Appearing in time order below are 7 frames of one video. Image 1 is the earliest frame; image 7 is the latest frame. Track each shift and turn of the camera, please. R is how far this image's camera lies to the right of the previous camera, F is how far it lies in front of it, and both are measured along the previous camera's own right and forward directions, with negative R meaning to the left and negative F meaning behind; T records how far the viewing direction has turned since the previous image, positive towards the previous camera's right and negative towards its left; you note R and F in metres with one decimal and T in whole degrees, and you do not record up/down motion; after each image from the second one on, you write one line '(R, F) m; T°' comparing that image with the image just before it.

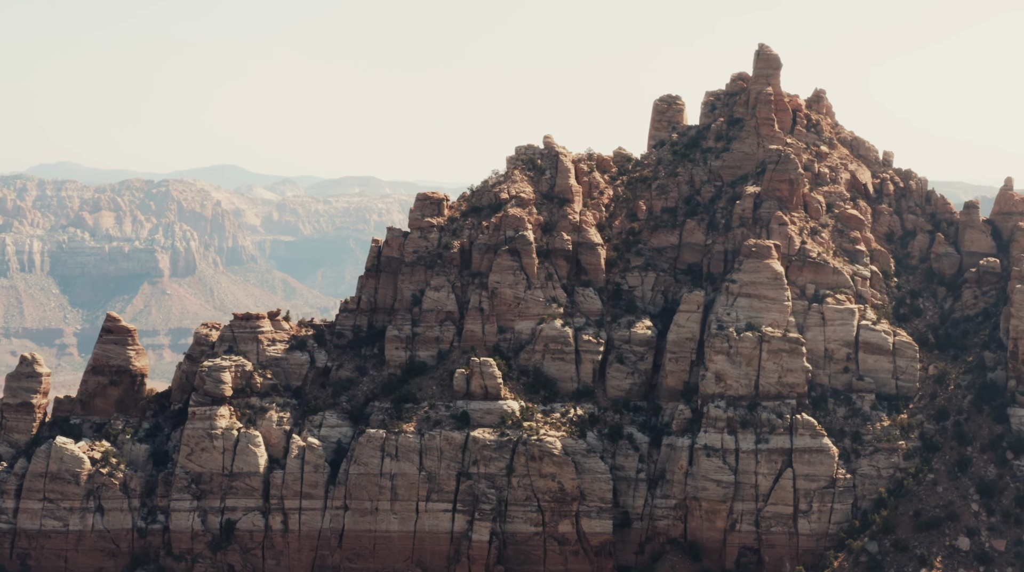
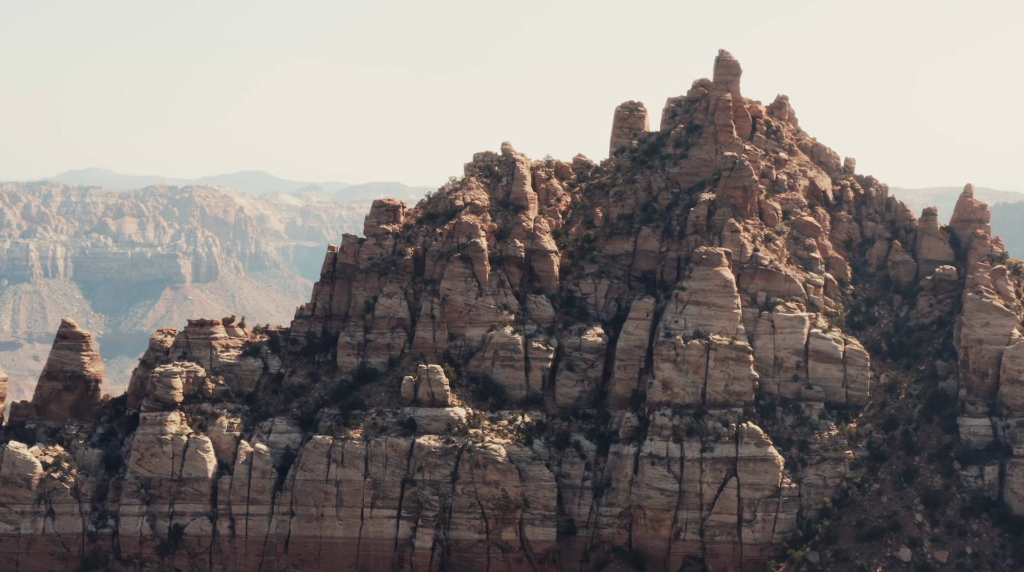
(+5.1, 0.0) m; -2°
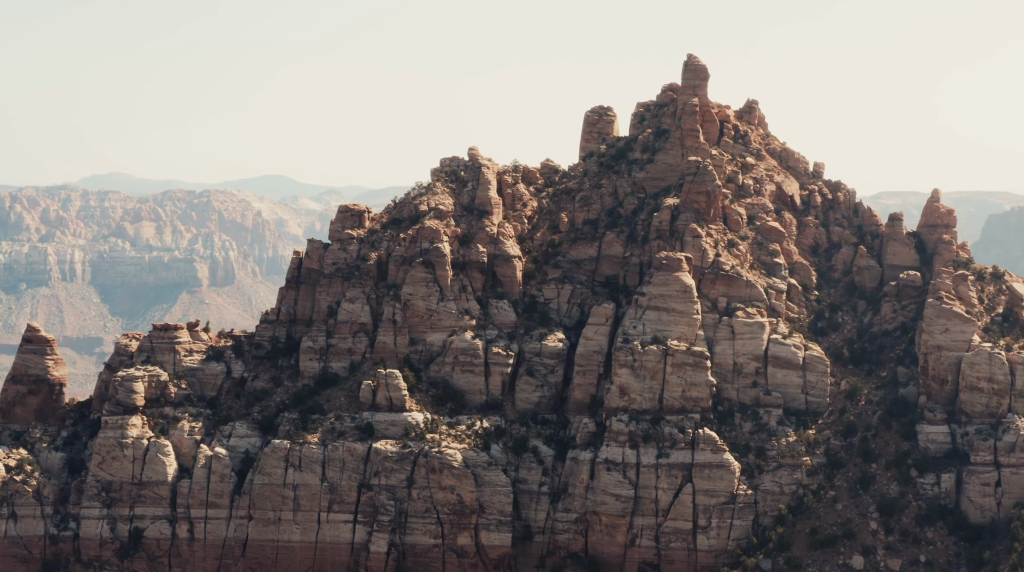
(+4.0, 0.0) m; -1°
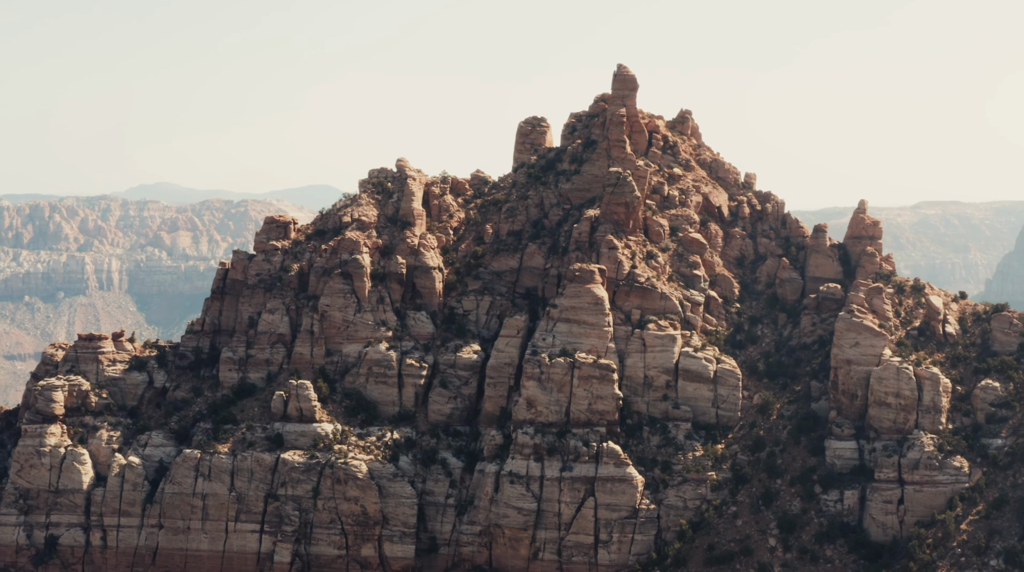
(+8.6, +0.4) m; -3°
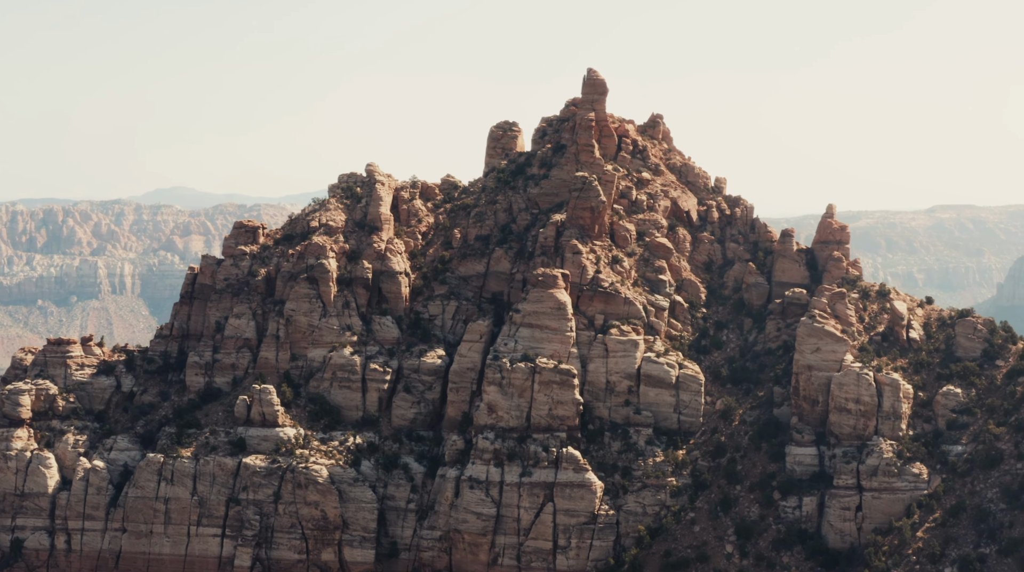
(+3.4, +0.2) m; -1°
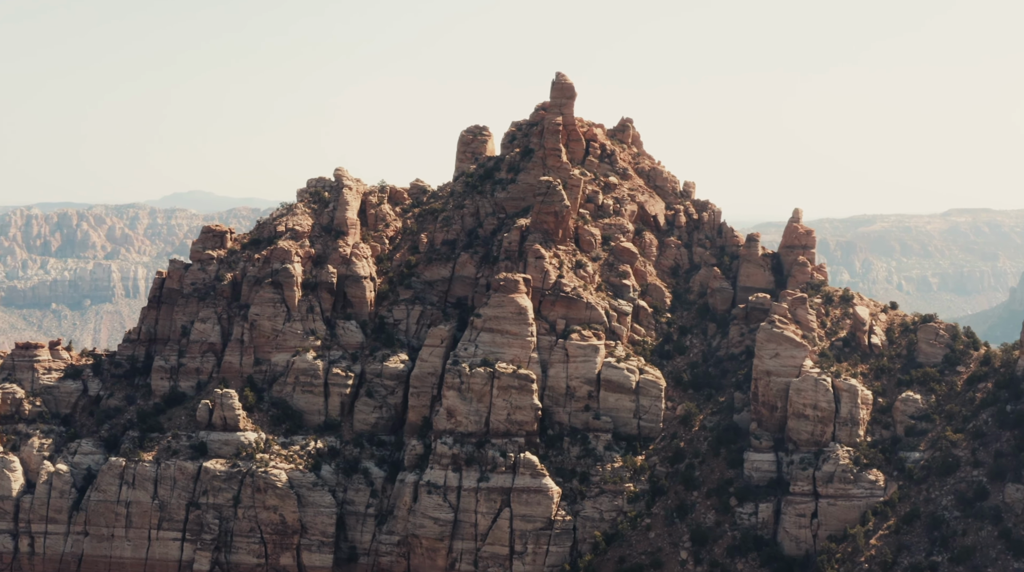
(+3.6, +0.2) m; -1°
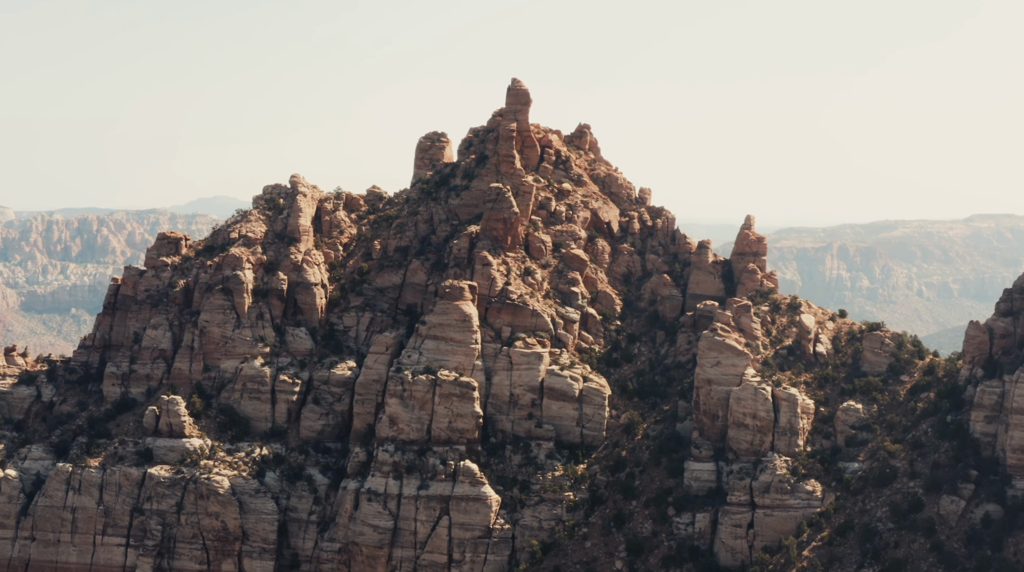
(+5.0, +0.5) m; -2°
